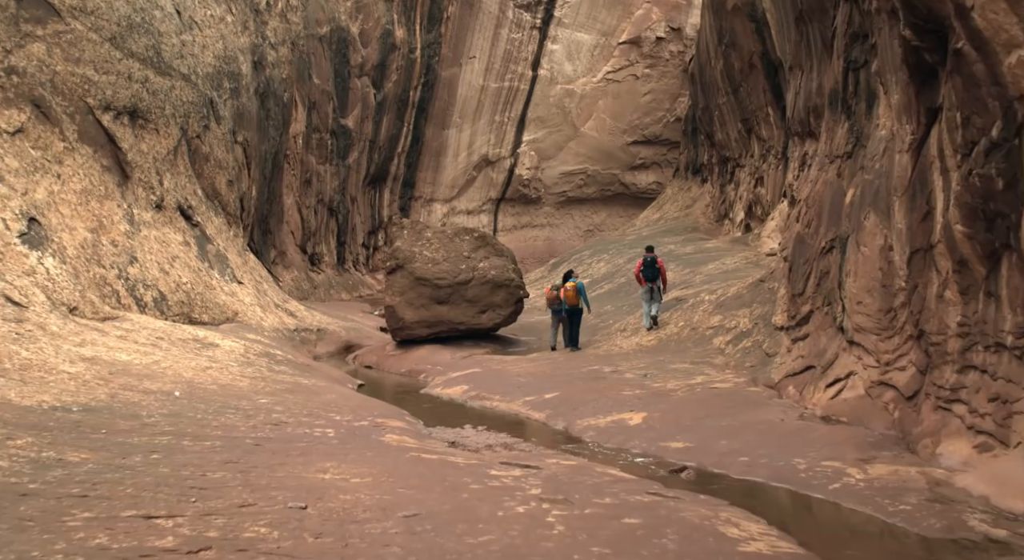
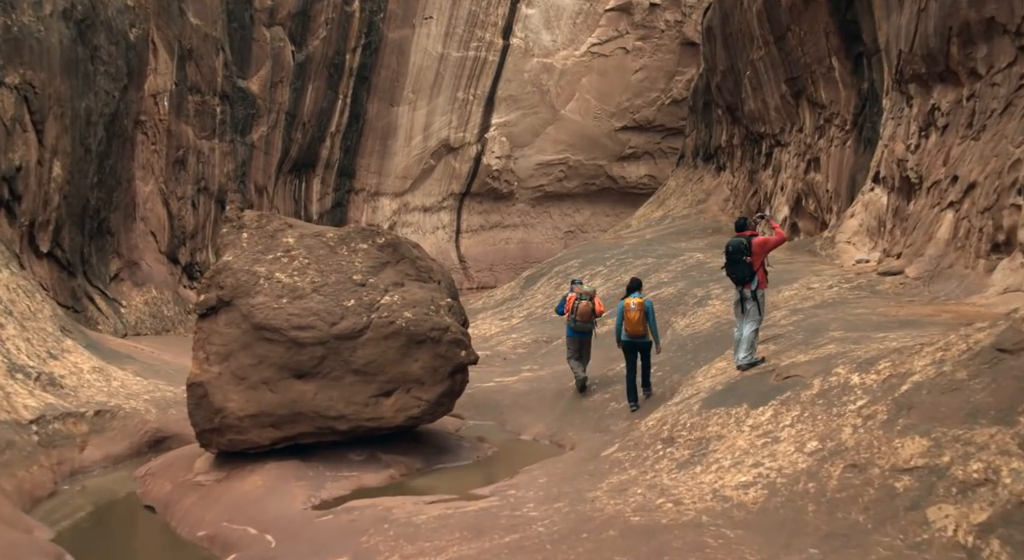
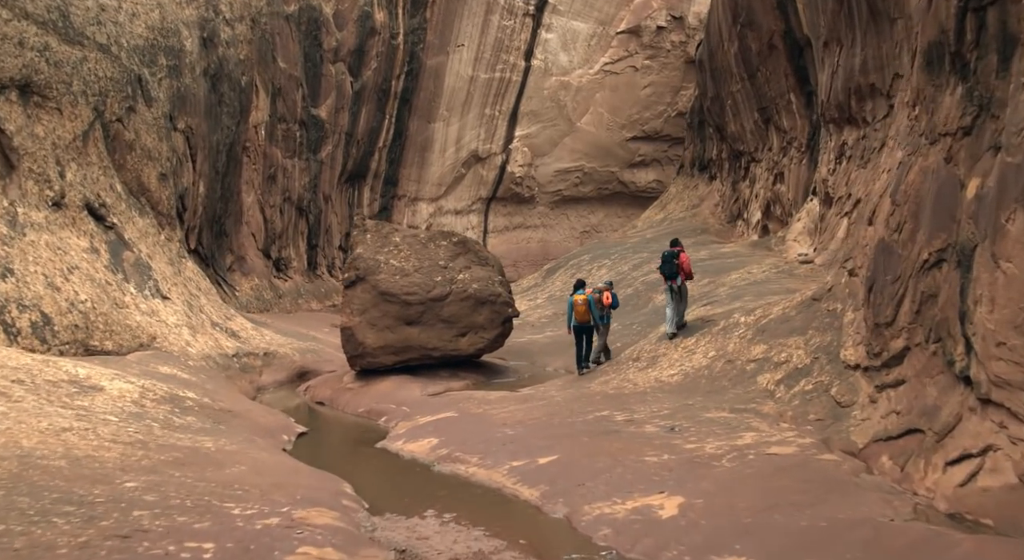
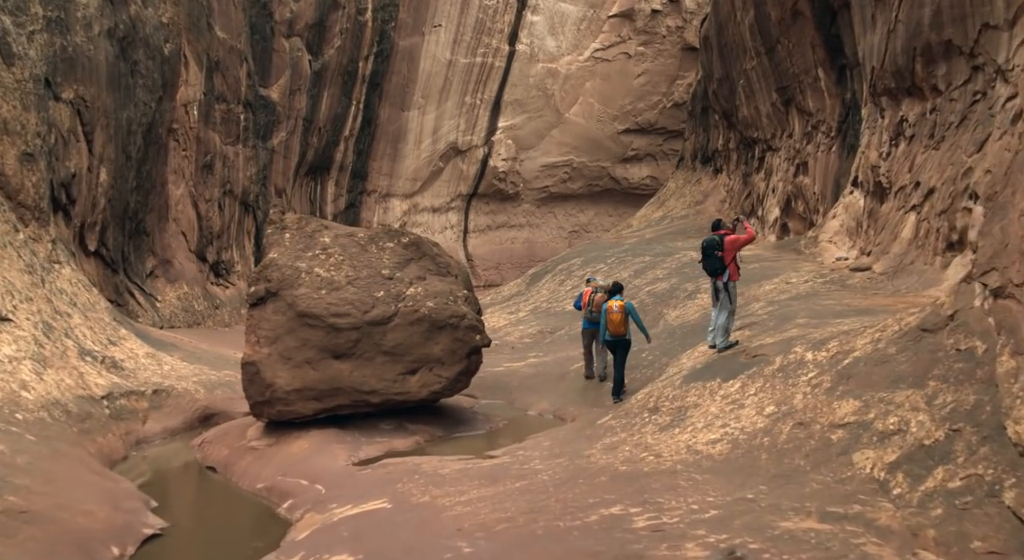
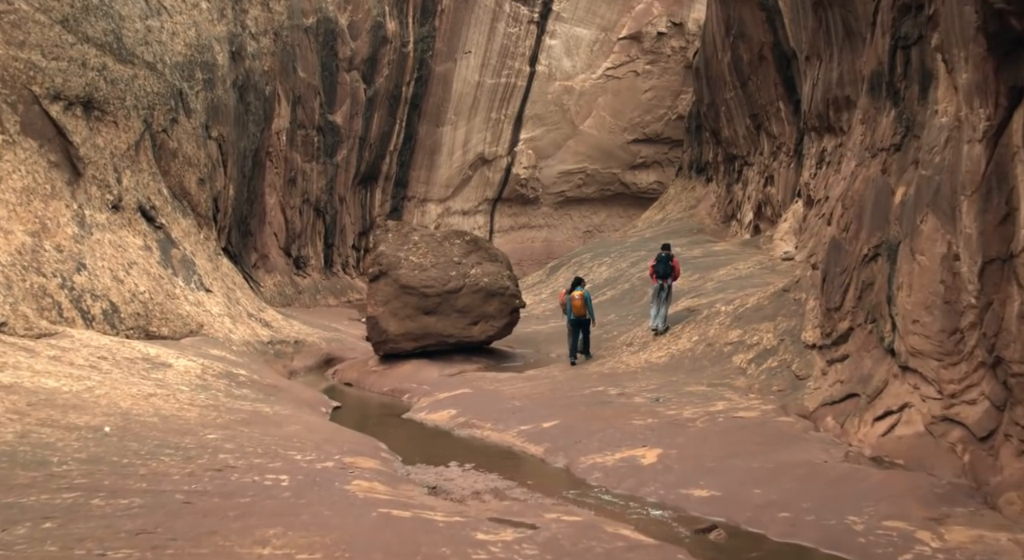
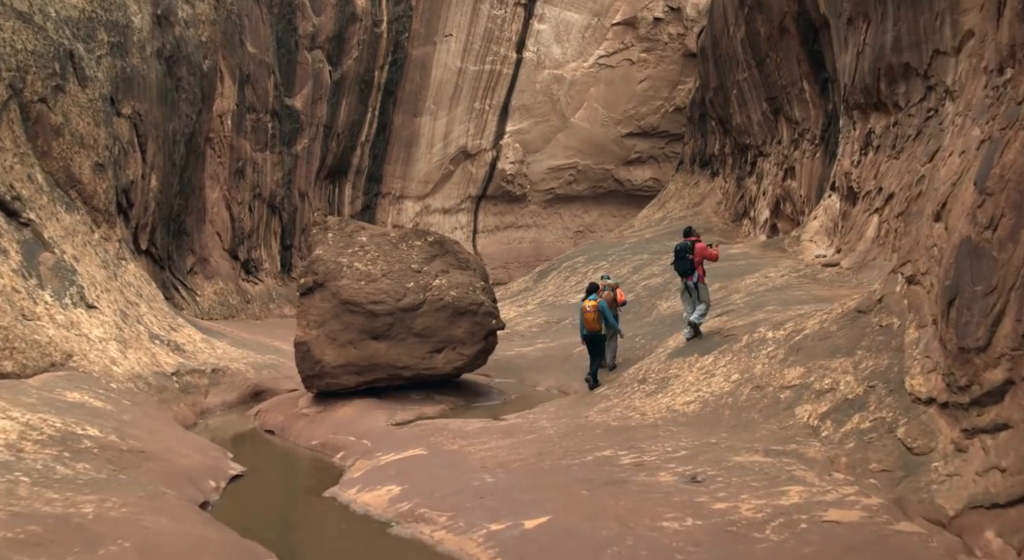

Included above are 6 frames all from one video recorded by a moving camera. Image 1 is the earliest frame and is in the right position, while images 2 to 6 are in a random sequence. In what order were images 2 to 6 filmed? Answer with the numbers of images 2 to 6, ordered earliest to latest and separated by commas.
5, 3, 6, 4, 2
